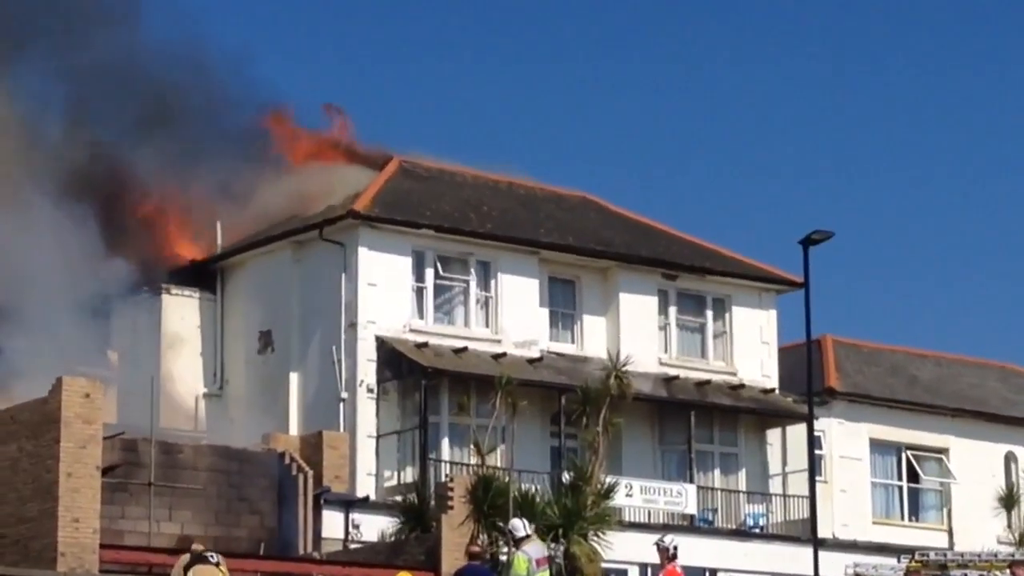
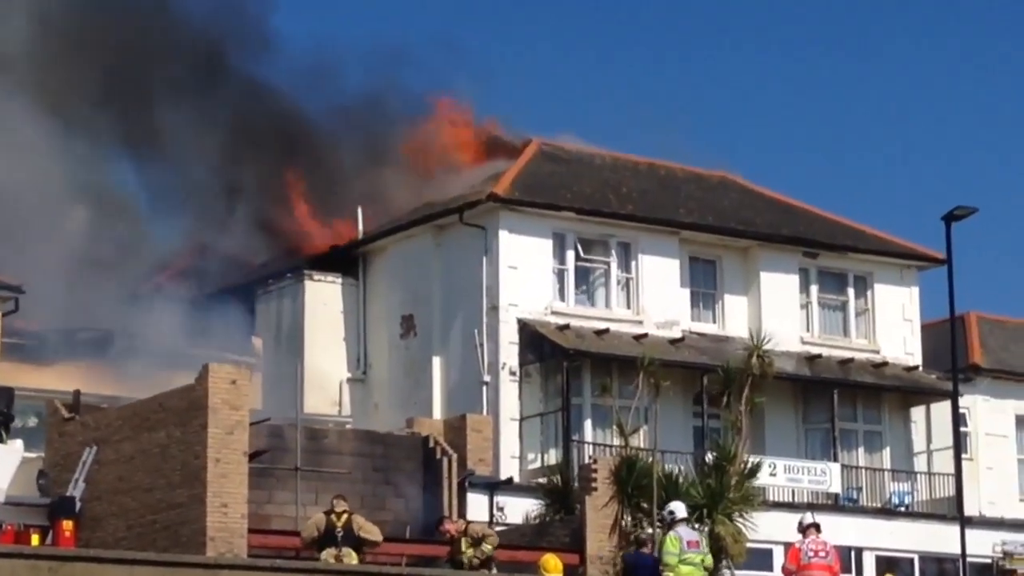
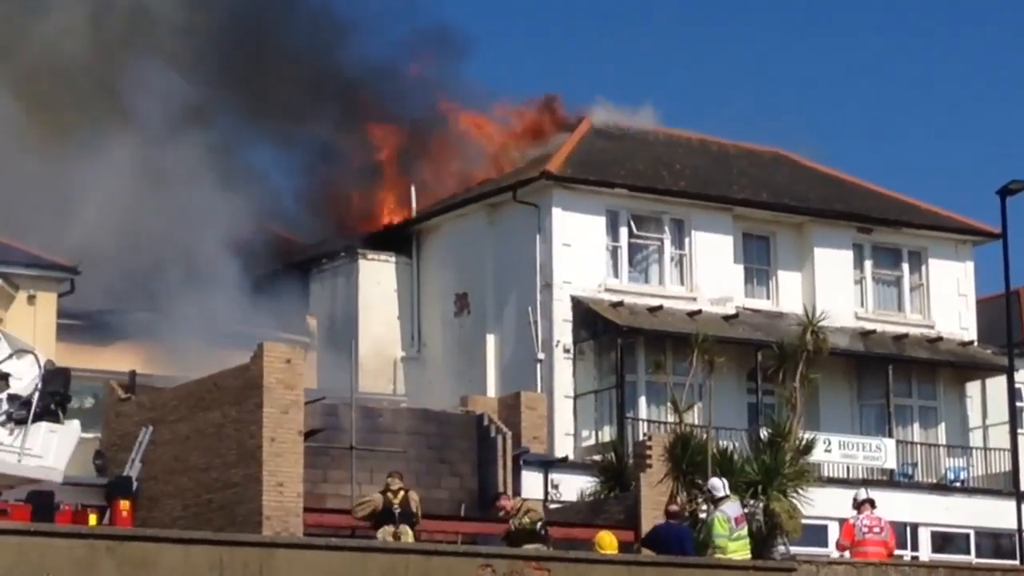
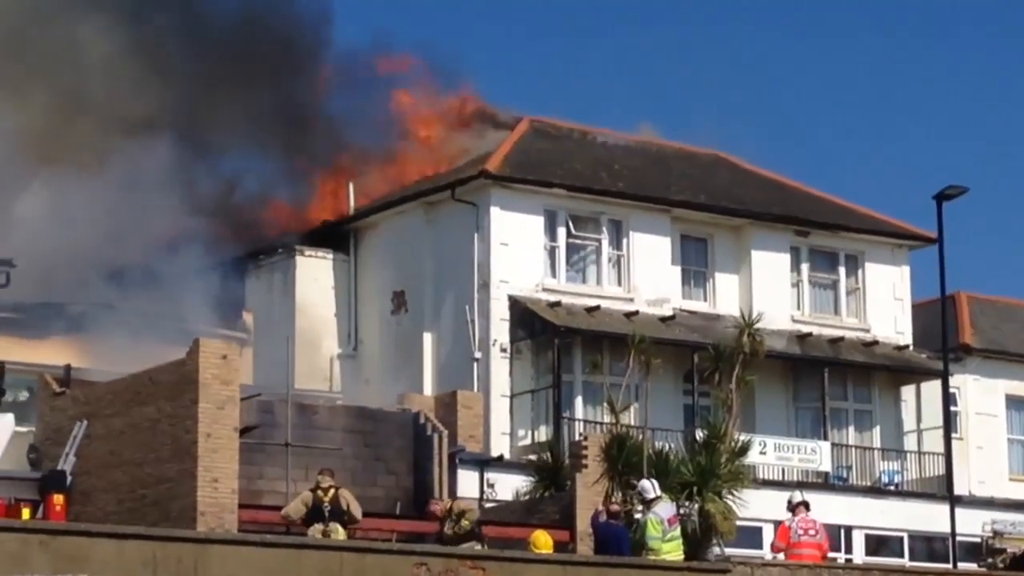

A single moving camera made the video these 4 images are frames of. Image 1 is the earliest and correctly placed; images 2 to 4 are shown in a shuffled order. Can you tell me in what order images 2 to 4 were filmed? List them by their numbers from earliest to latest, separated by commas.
4, 3, 2
